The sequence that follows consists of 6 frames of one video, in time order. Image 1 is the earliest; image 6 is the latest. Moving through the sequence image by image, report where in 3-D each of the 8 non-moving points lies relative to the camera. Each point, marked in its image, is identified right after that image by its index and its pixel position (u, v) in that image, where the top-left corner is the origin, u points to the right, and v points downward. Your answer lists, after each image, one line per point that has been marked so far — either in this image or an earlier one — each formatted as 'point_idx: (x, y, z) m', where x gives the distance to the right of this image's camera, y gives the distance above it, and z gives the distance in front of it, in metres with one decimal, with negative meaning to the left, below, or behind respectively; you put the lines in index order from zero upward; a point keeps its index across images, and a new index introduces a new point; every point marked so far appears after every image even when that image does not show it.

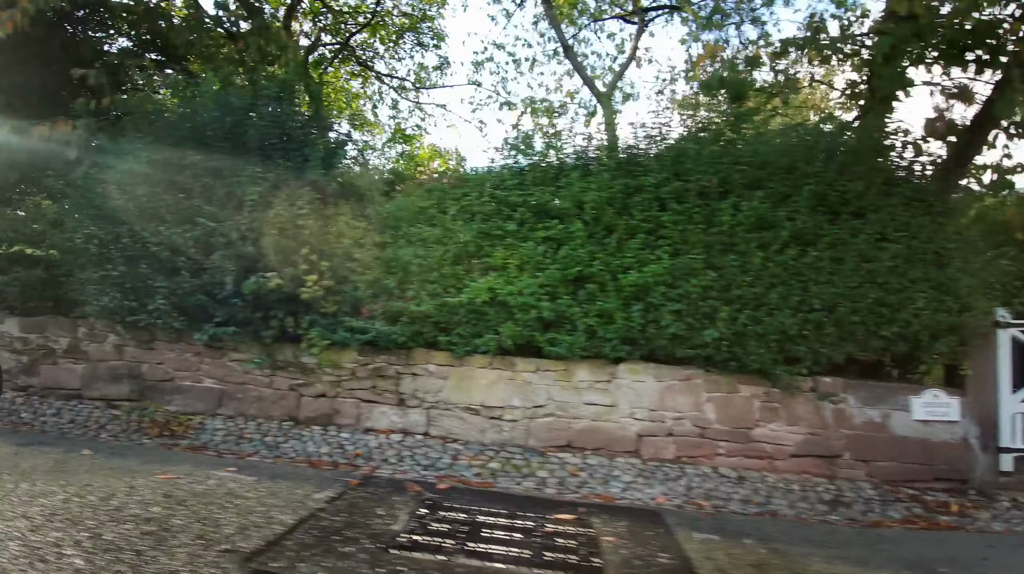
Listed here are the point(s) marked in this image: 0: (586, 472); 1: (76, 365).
0: (+0.4, -0.9, +5.5) m
1: (-2.6, -0.5, +6.8) m
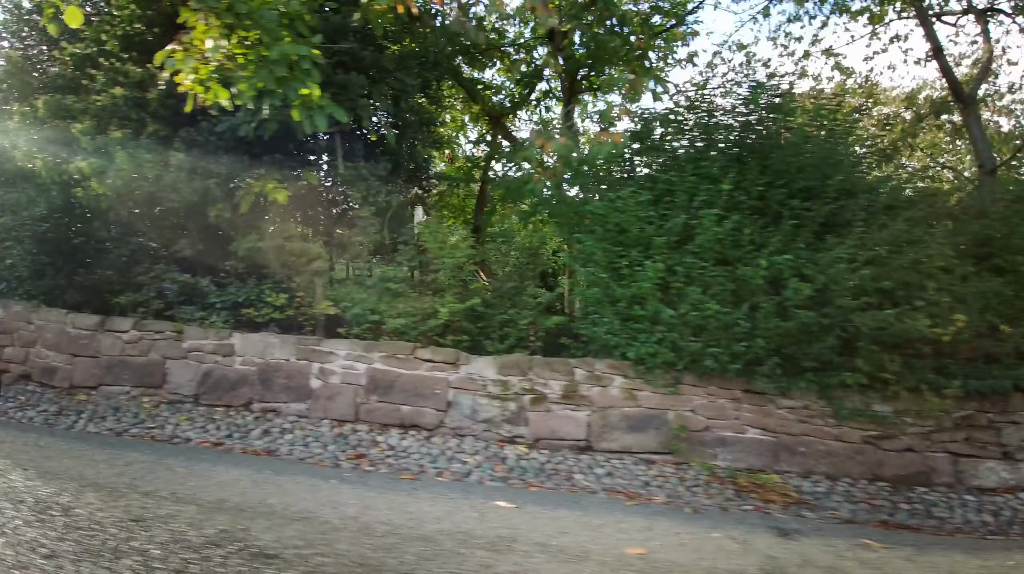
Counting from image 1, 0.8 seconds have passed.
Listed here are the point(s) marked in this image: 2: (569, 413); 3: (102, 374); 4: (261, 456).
0: (+3.4, -1.1, +4.8) m
1: (+0.3, -0.6, +5.9) m
2: (+0.3, -0.7, +5.9) m
3: (-2.4, -0.5, +6.8) m
4: (-1.1, -0.8, +5.2) m
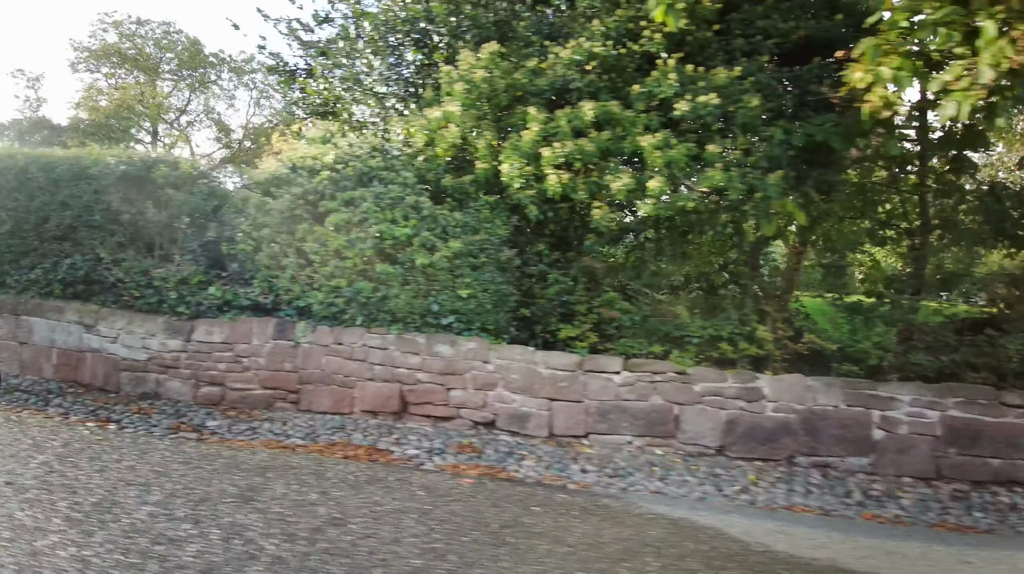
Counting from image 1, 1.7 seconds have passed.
0: (+6.3, -1.2, +4.0) m
1: (+3.2, -0.8, +5.1) m
2: (+3.2, -0.8, +5.1) m
3: (+0.4, -0.7, +5.9) m
4: (+1.8, -0.9, +4.3) m
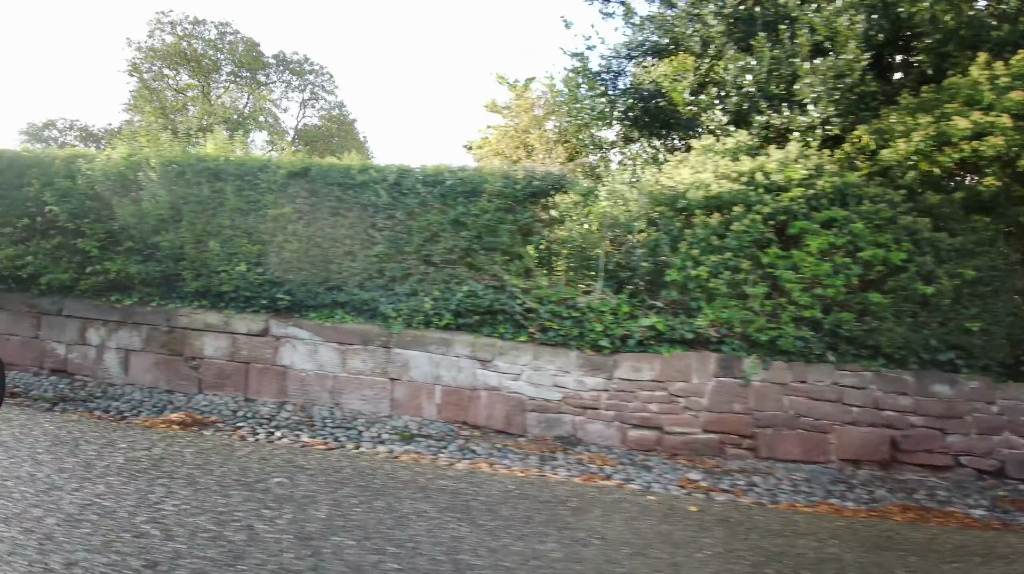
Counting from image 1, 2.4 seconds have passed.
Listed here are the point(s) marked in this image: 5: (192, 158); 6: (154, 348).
0: (+8.7, -1.3, +3.4) m
1: (+5.7, -0.9, +4.4) m
2: (+5.6, -0.9, +4.4) m
3: (+2.9, -0.8, +5.2) m
4: (+4.2, -1.1, +3.6) m
5: (-1.9, +0.8, +6.7) m
6: (-2.2, -0.4, +7.0) m
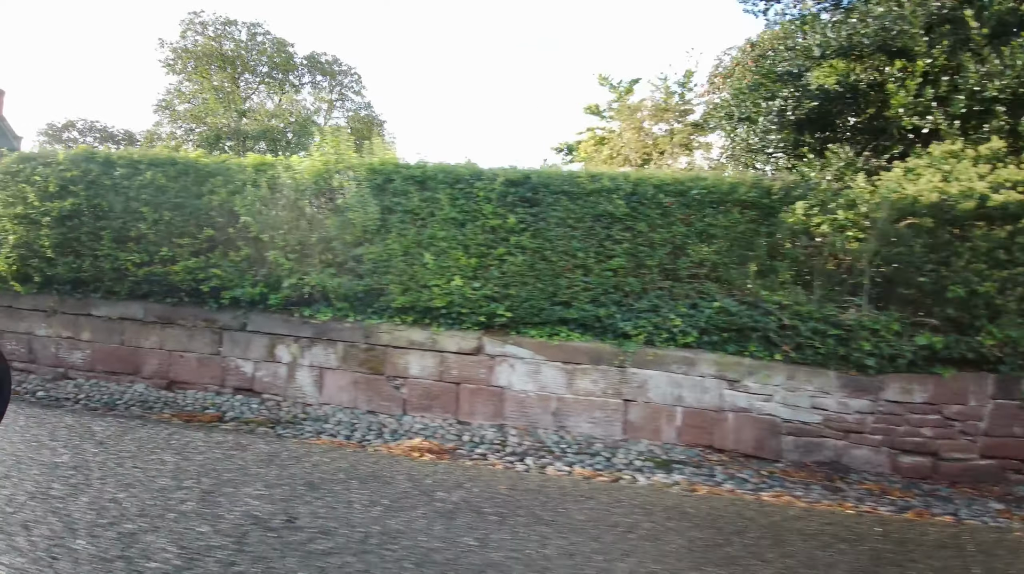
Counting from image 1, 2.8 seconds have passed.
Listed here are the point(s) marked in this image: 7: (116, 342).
0: (+10.0, -1.4, +3.0) m
1: (+6.9, -1.0, +4.1) m
2: (+6.9, -1.0, +4.1) m
3: (+4.1, -0.9, +4.8) m
4: (+5.5, -1.2, +3.3) m
5: (-0.6, +0.7, +6.3) m
6: (-0.9, -0.5, +6.6) m
7: (-2.5, -0.4, +7.2) m
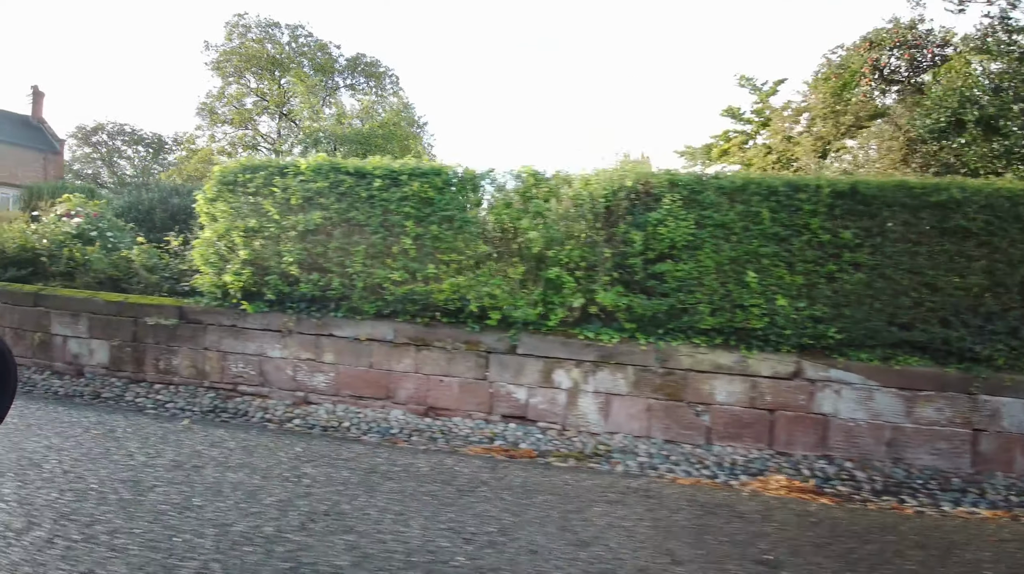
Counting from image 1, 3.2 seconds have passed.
0: (+11.7, -1.4, +2.6) m
1: (+8.6, -1.1, +3.7) m
2: (+8.5, -1.1, +3.6) m
3: (+5.8, -1.0, +4.4) m
4: (+7.2, -1.2, +2.8) m
5: (+1.0, +0.6, +5.9) m
6: (+0.7, -0.6, +6.1) m
7: (-0.9, -0.5, +6.8) m
